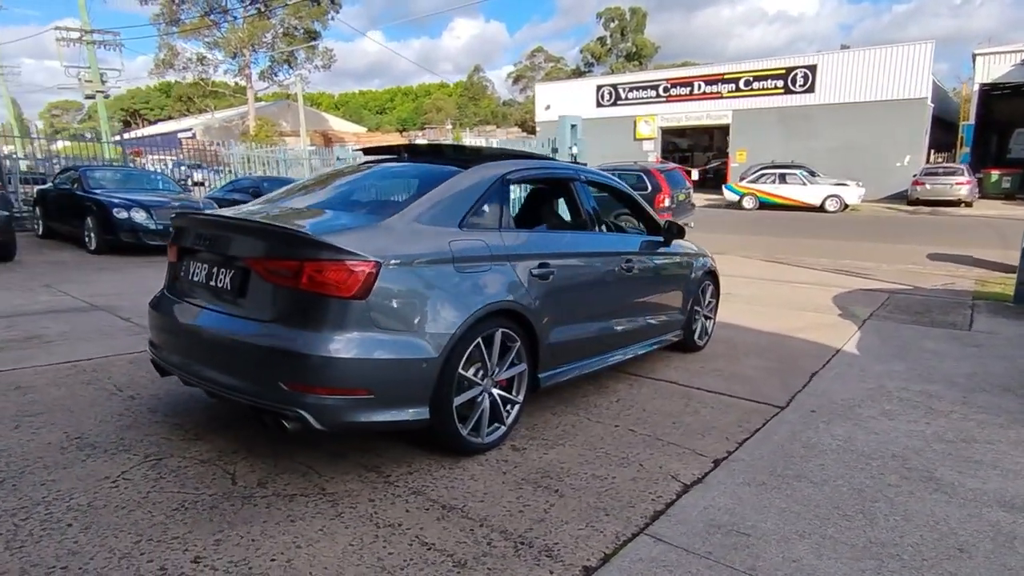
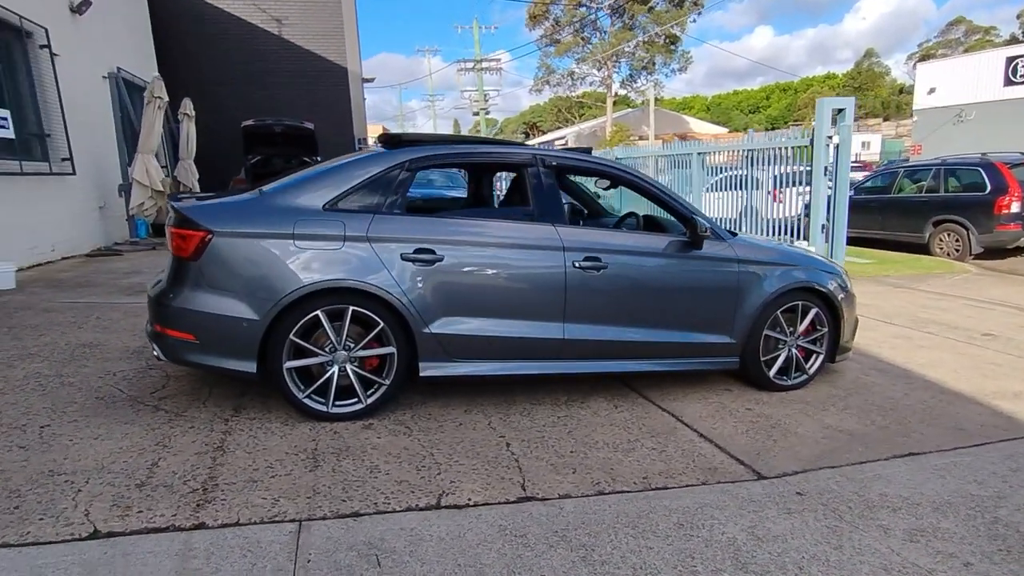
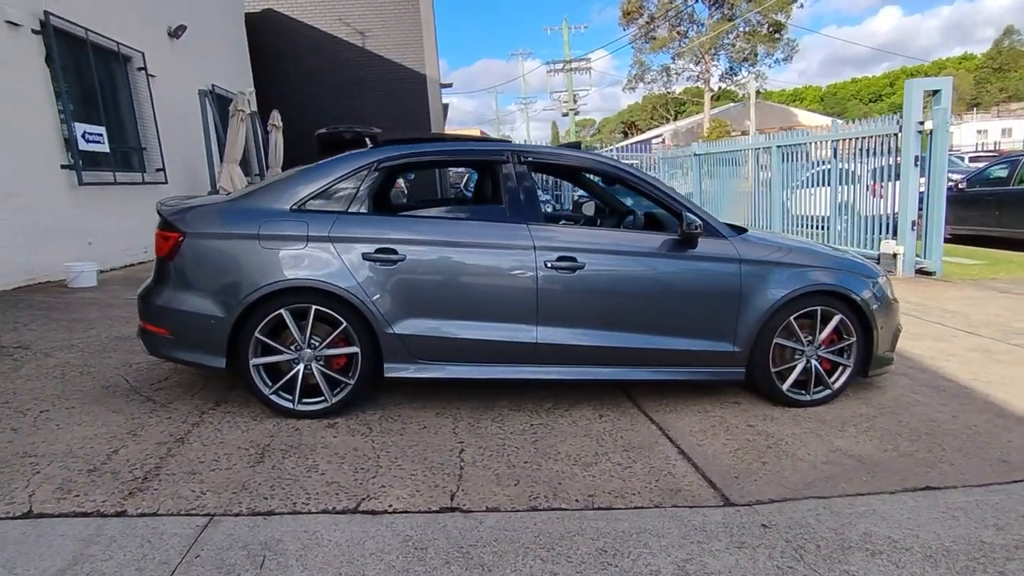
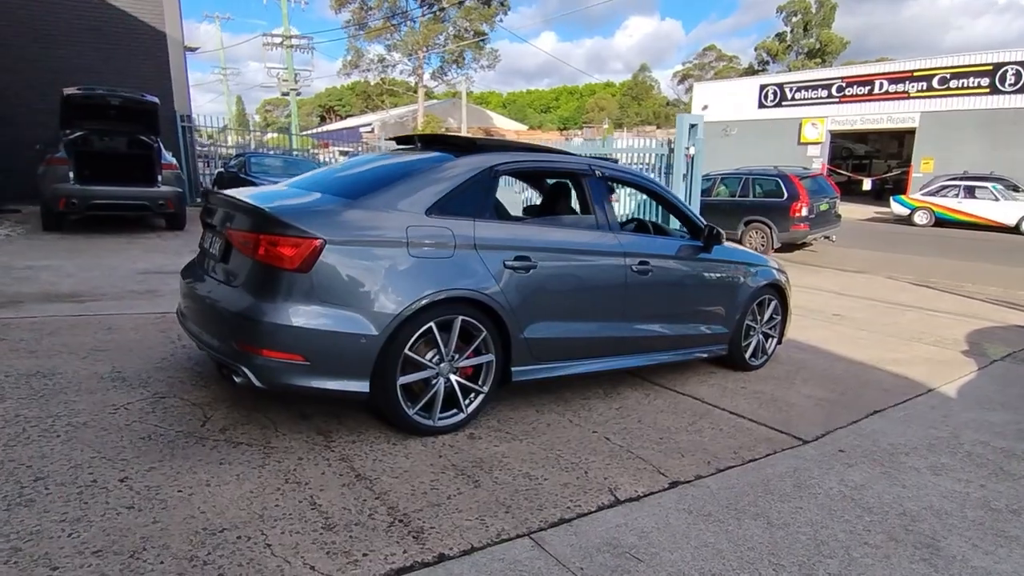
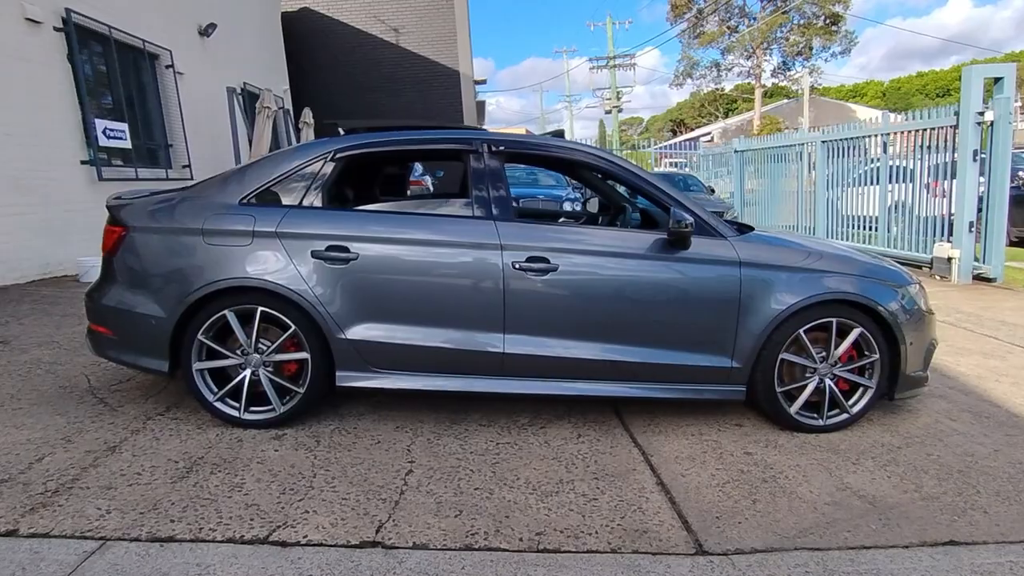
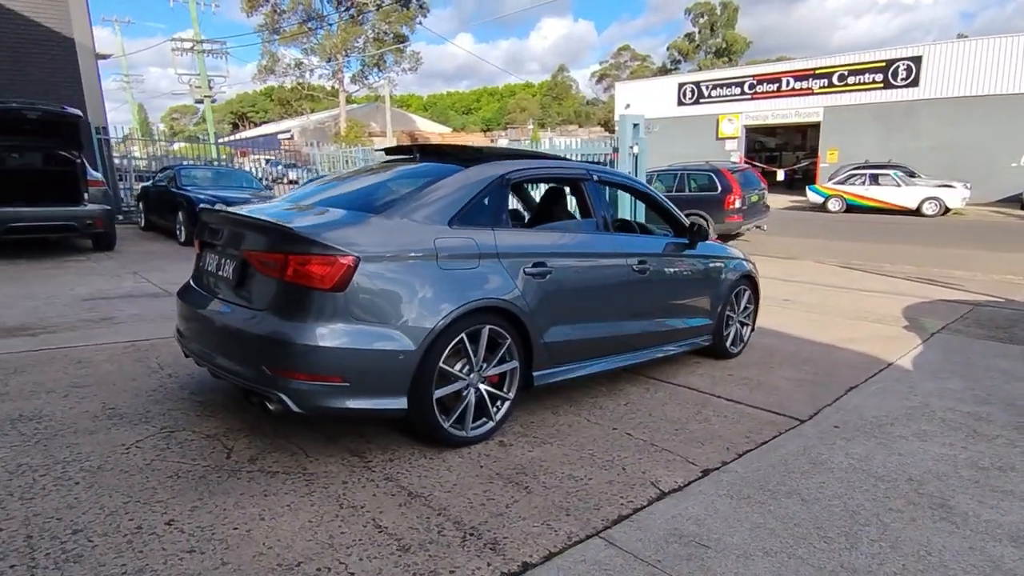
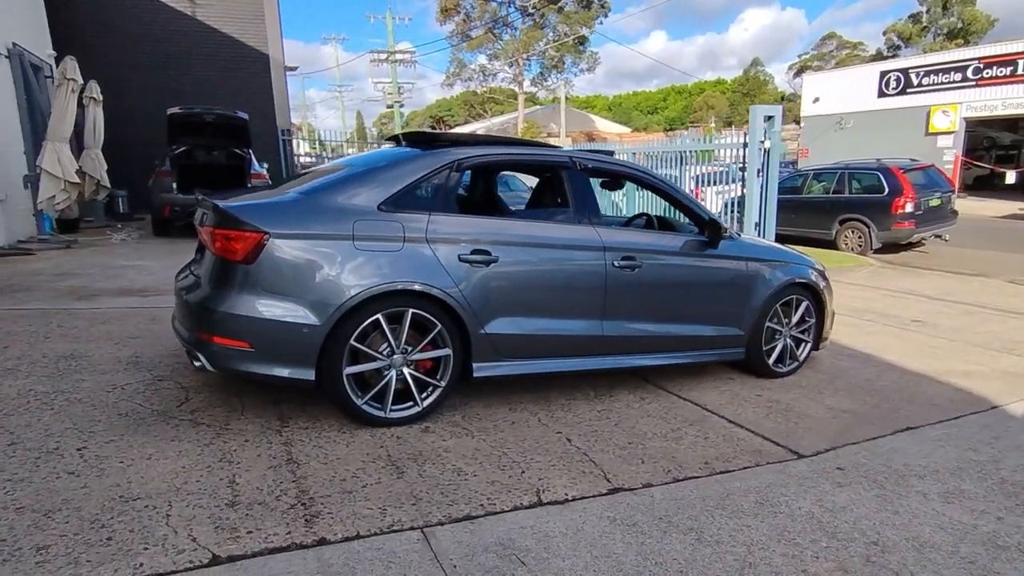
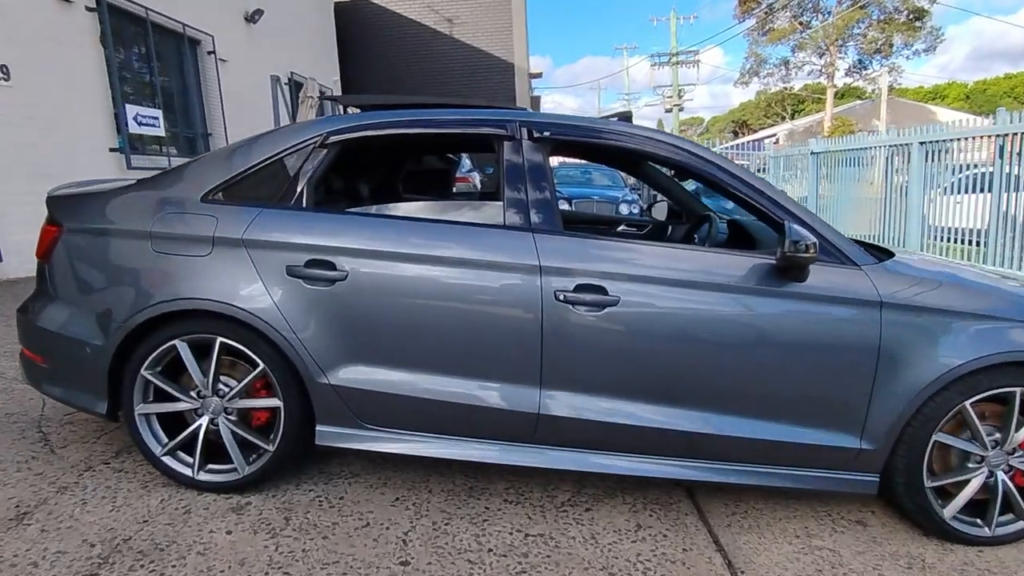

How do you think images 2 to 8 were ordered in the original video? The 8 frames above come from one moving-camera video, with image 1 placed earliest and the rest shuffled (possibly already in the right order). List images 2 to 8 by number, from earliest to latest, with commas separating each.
6, 4, 7, 2, 3, 5, 8
